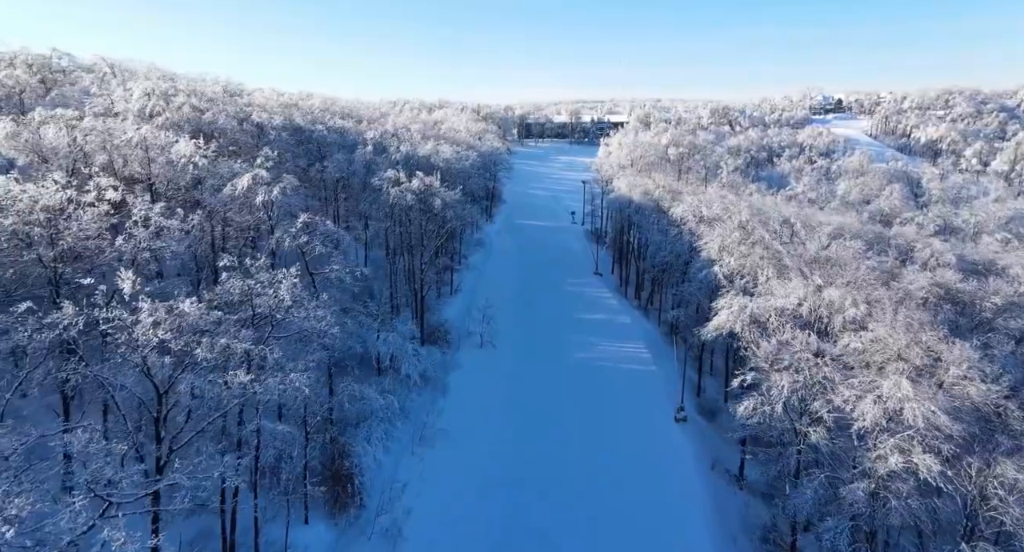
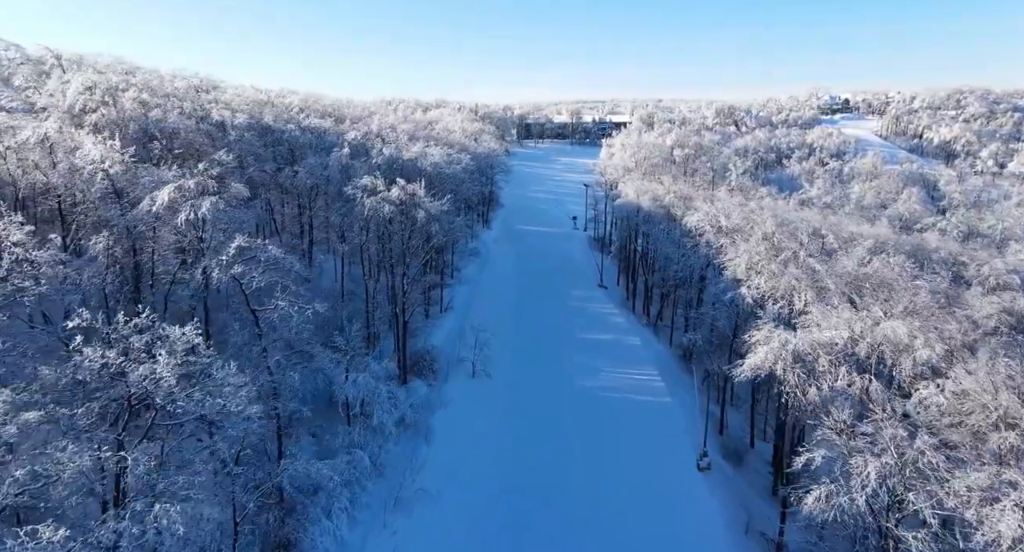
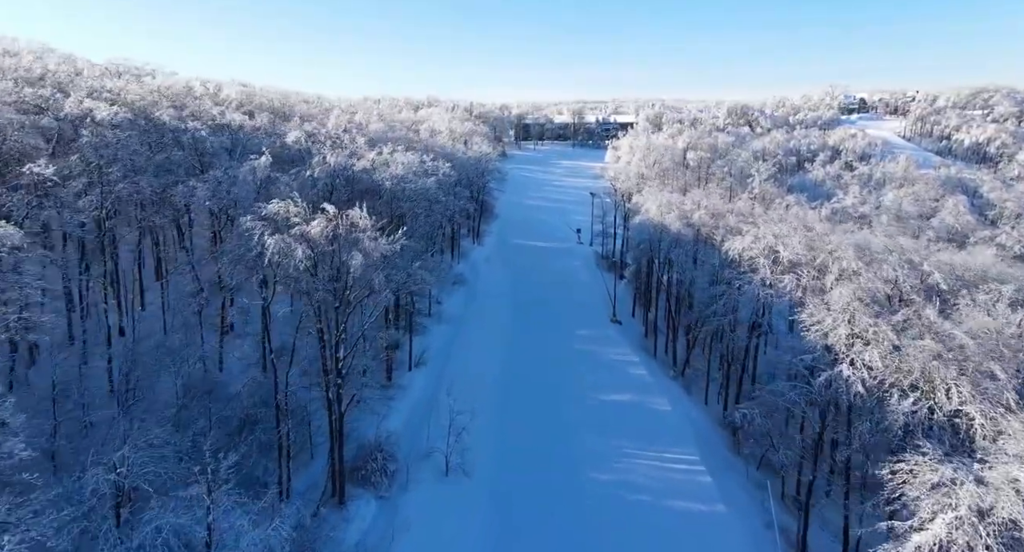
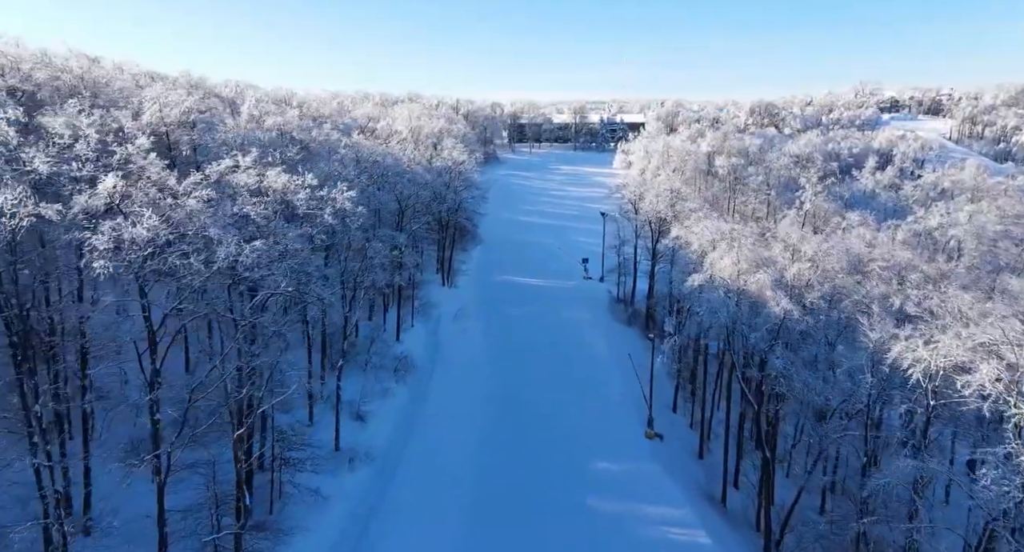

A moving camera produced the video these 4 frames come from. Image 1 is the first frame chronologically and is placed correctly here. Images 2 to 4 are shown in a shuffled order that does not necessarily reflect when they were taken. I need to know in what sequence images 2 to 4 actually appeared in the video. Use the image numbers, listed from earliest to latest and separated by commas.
2, 3, 4
